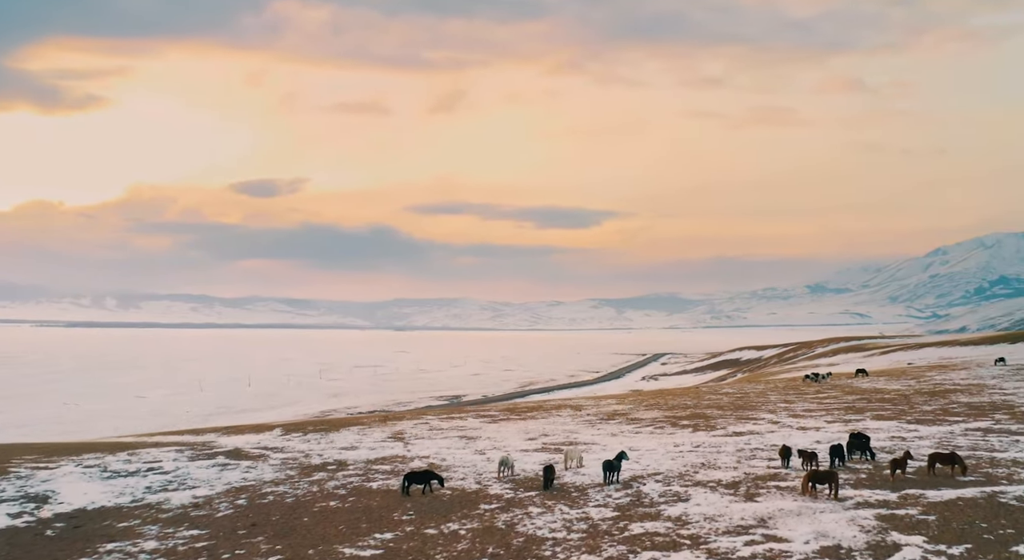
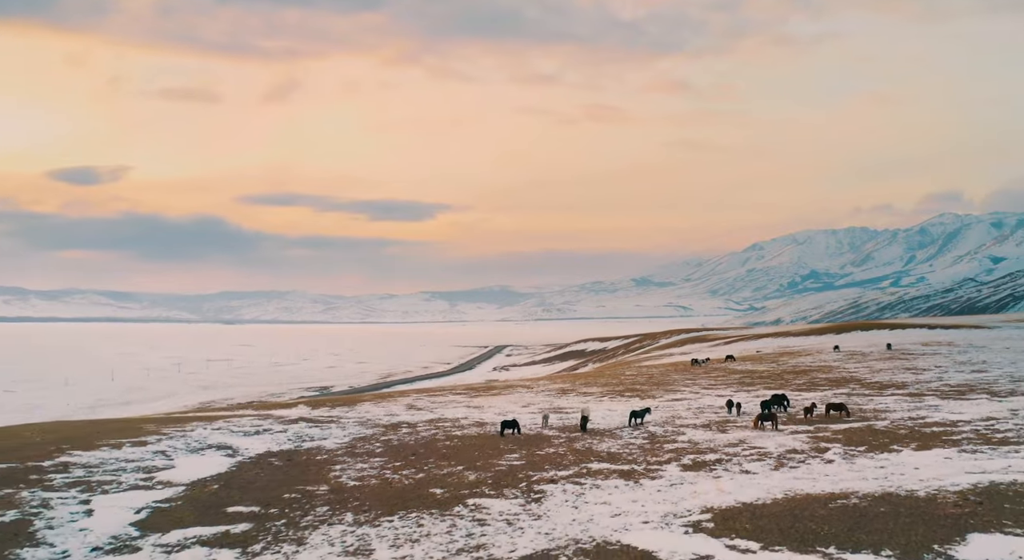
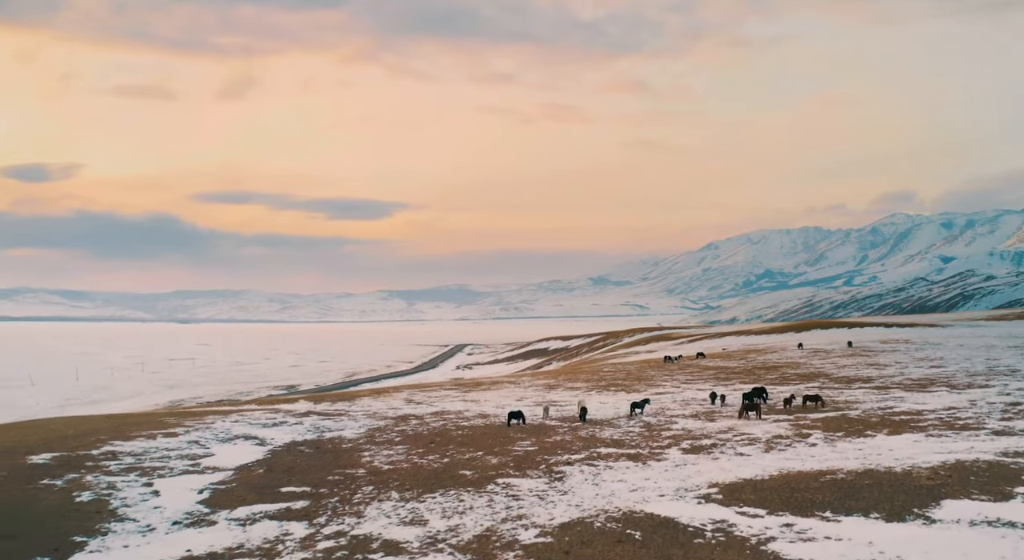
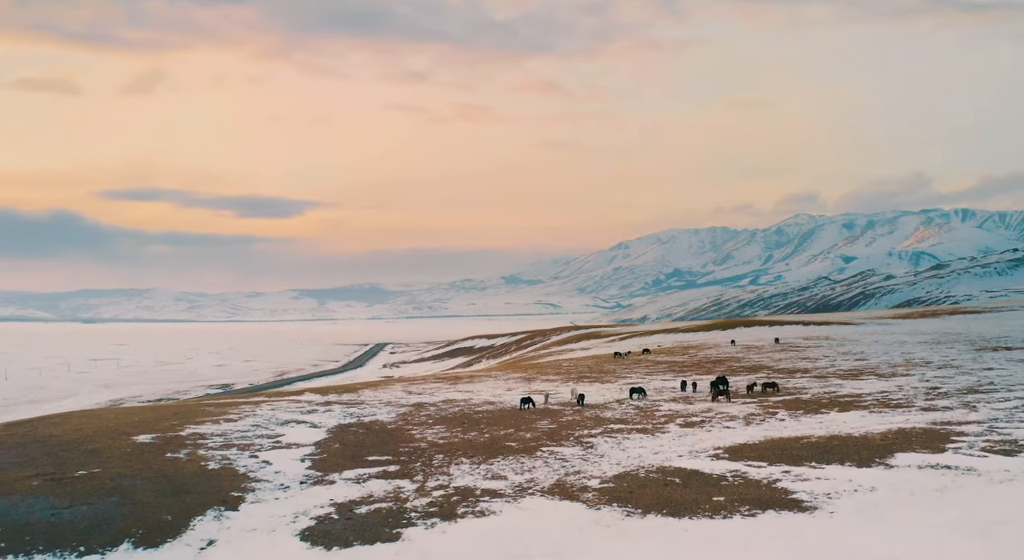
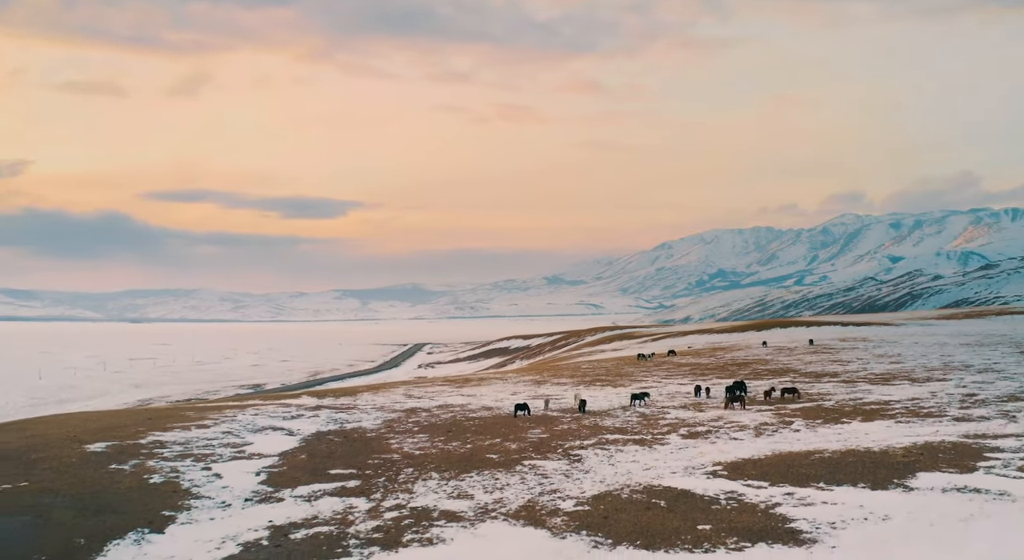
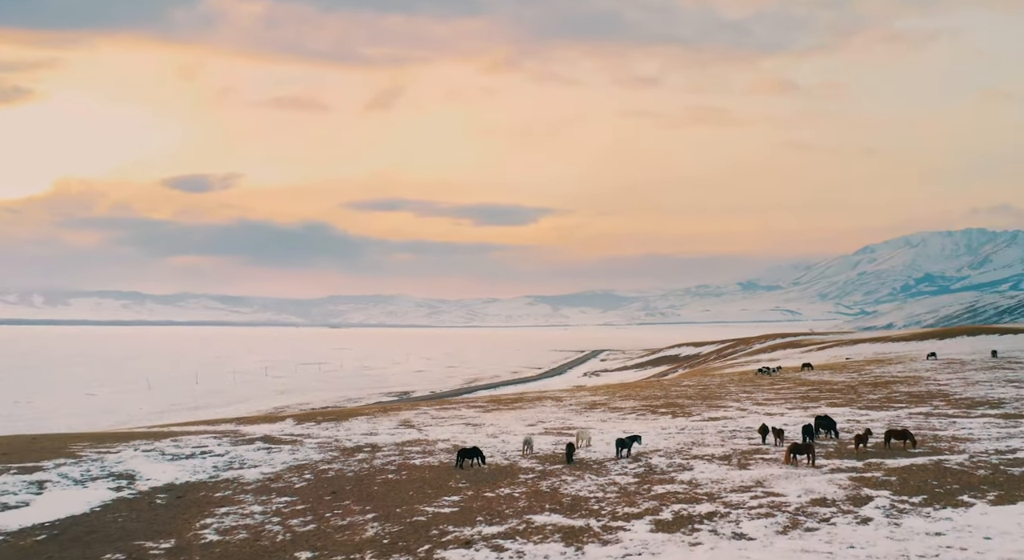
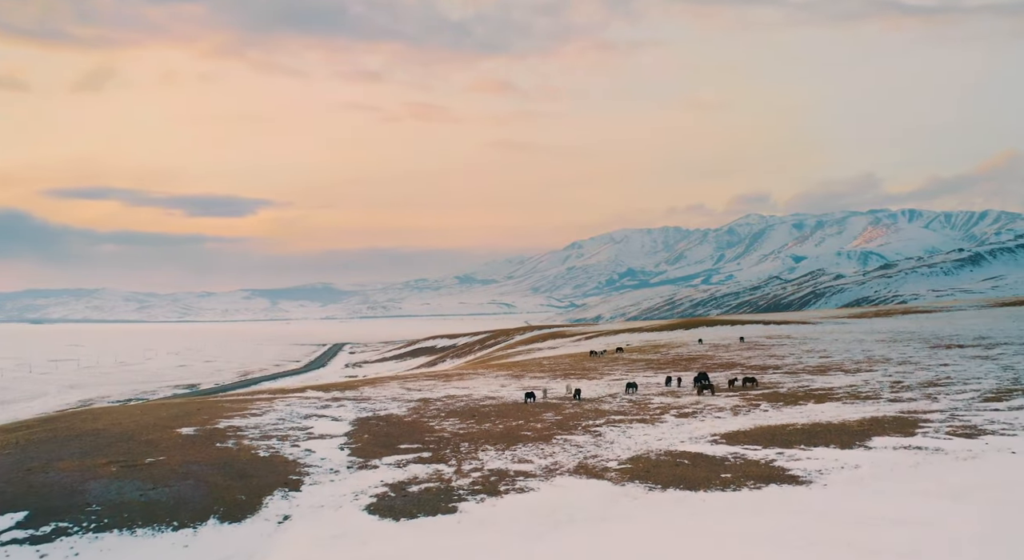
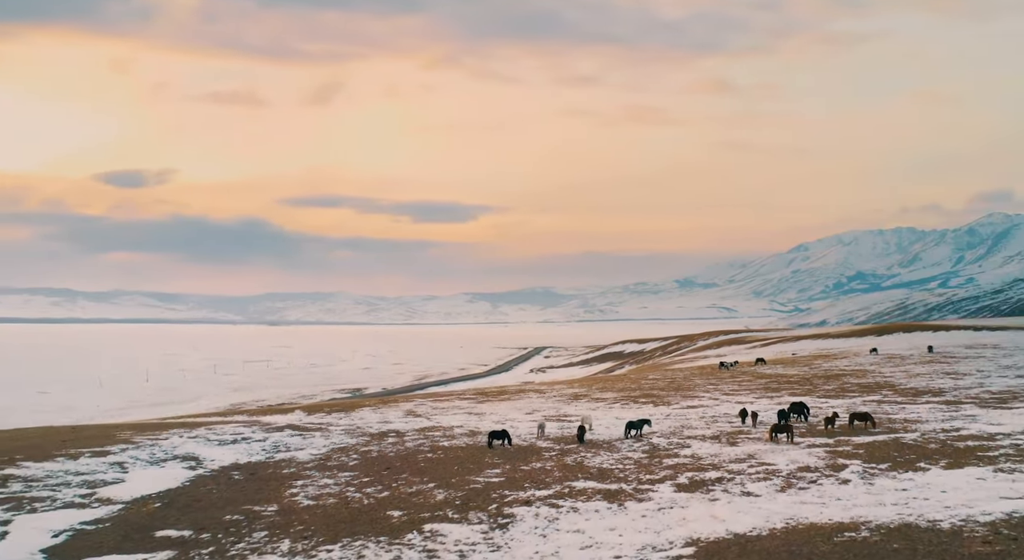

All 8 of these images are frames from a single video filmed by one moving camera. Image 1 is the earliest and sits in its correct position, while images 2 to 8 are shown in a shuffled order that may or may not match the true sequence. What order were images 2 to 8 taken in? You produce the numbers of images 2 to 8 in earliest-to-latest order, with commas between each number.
6, 8, 2, 3, 5, 4, 7
